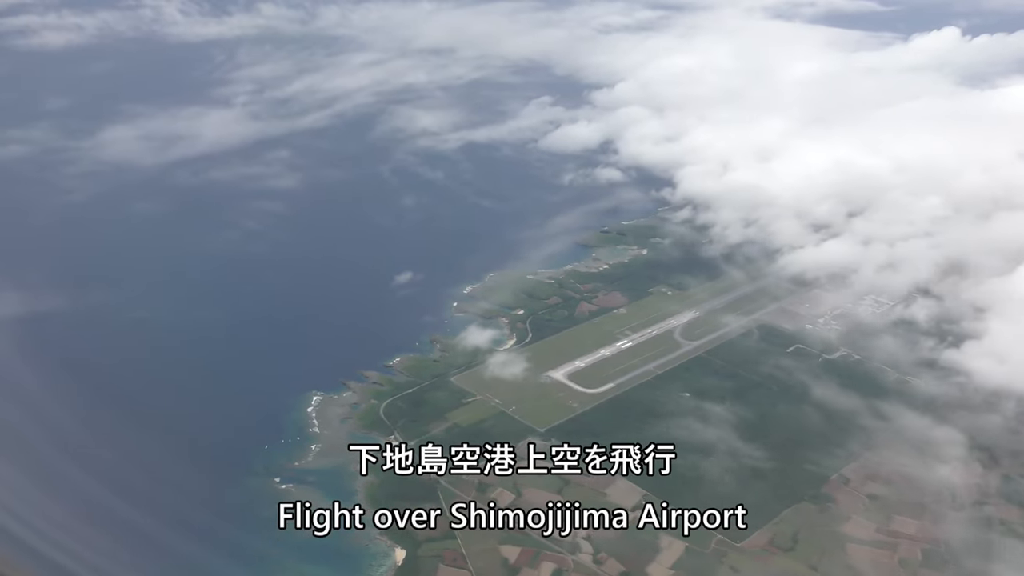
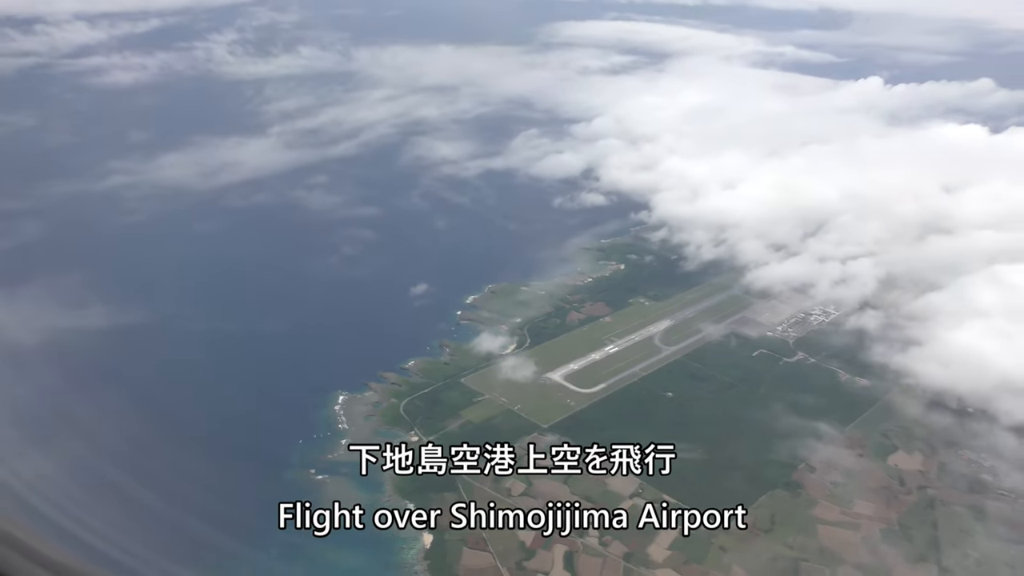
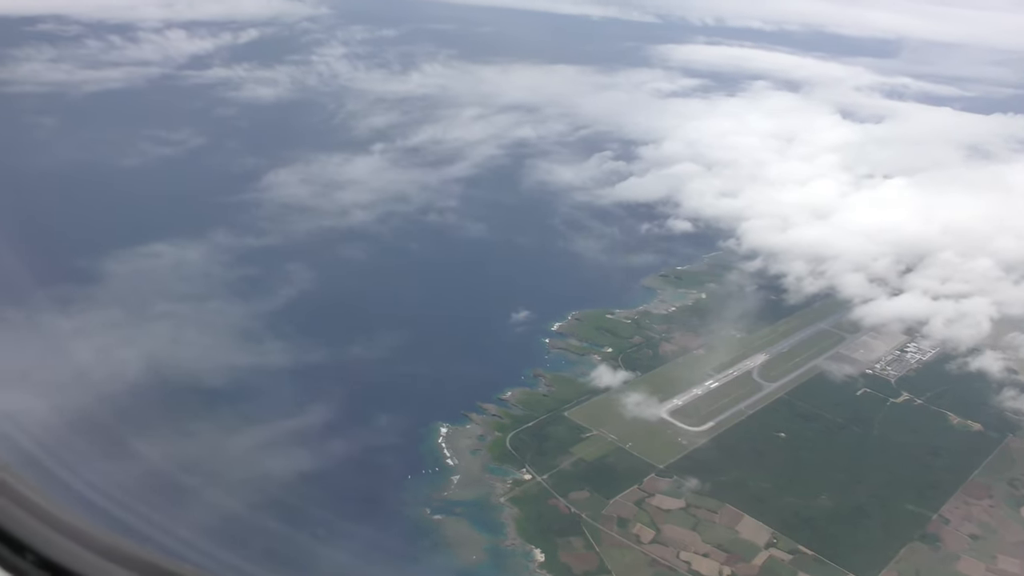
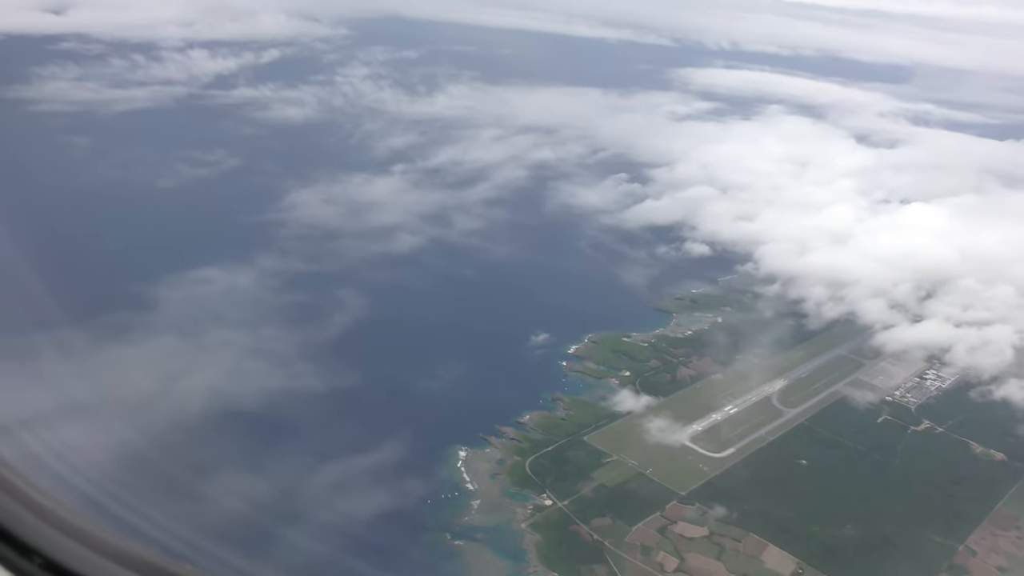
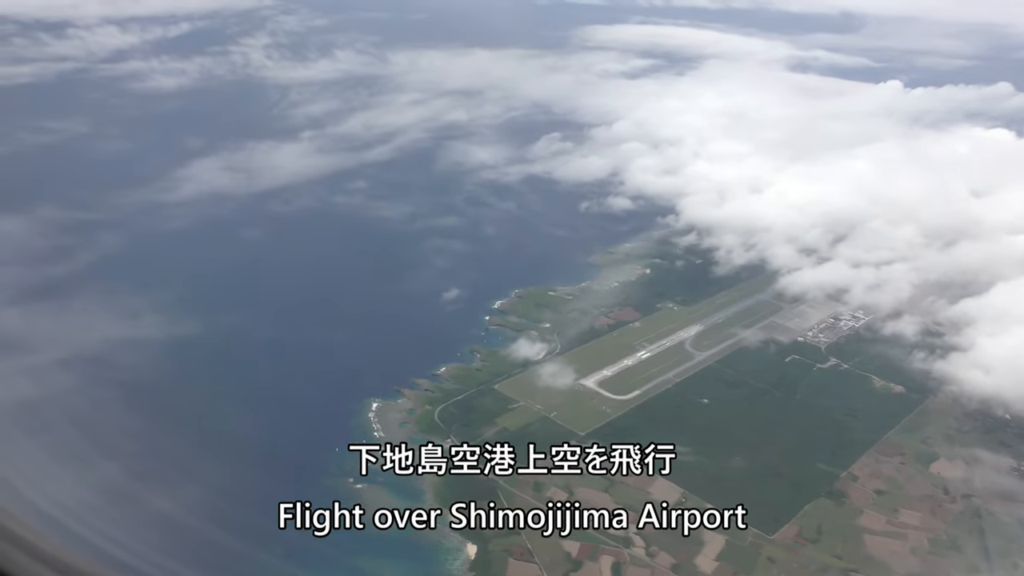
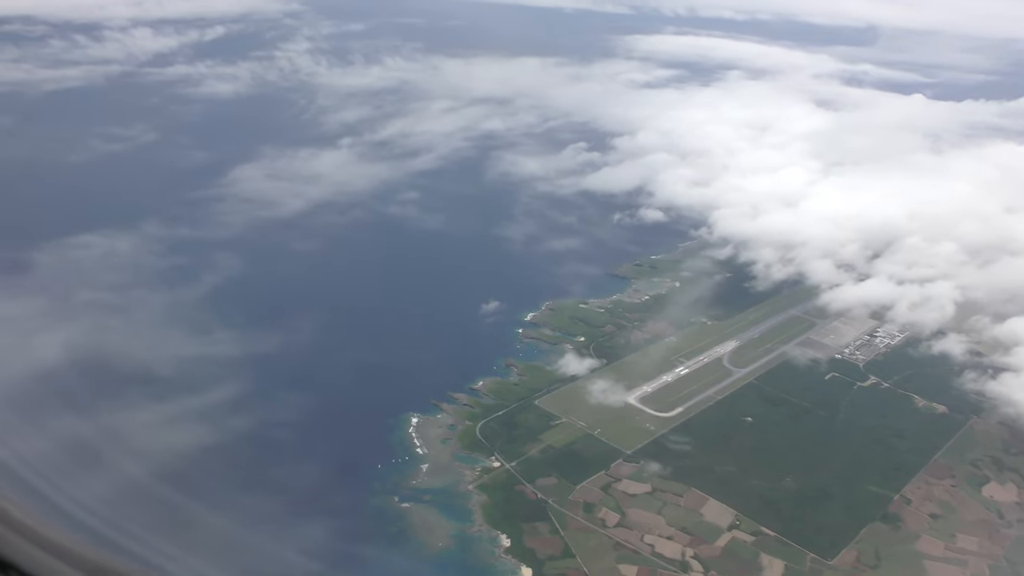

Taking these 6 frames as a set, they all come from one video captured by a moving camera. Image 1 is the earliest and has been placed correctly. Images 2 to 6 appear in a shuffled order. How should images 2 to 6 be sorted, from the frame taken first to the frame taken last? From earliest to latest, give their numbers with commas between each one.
2, 5, 6, 3, 4
